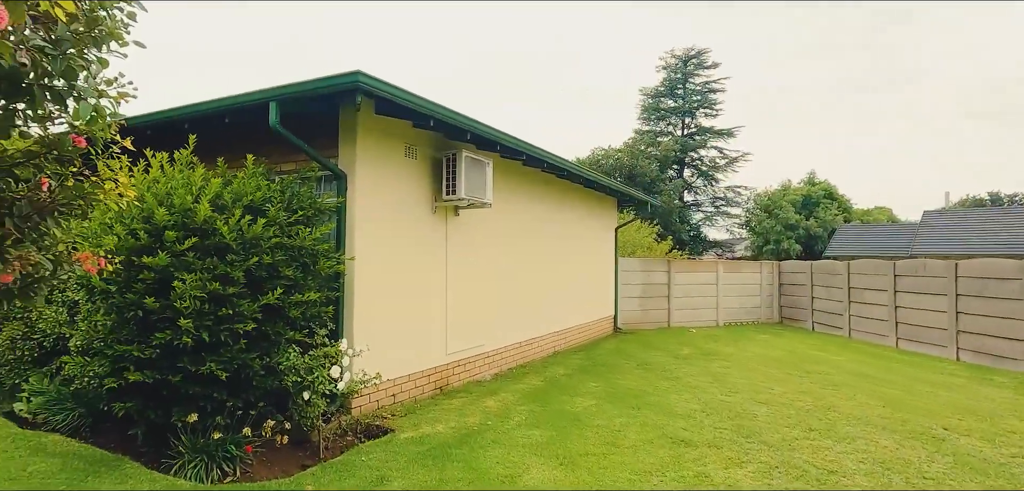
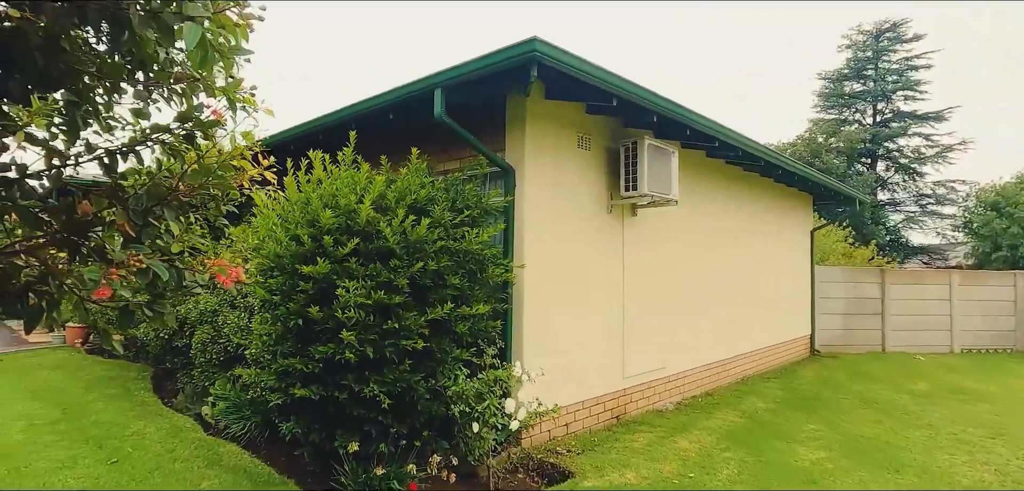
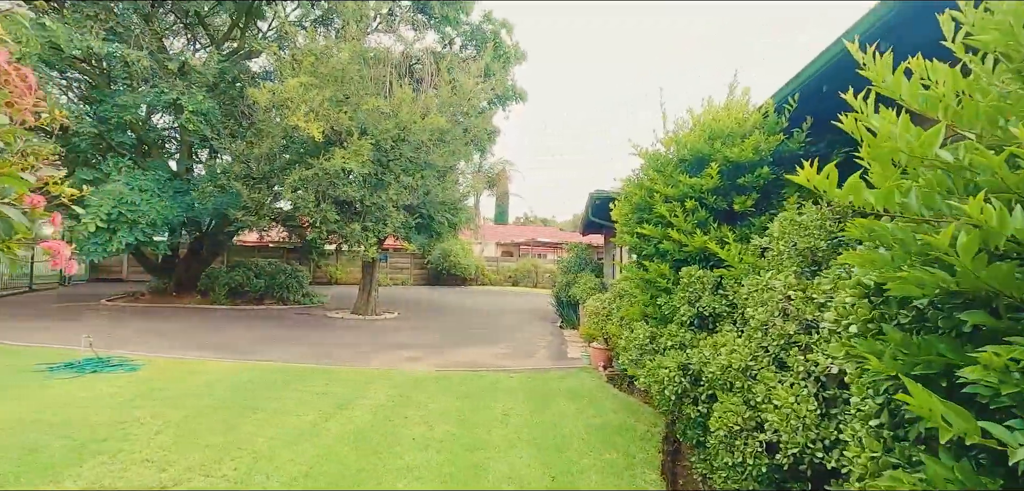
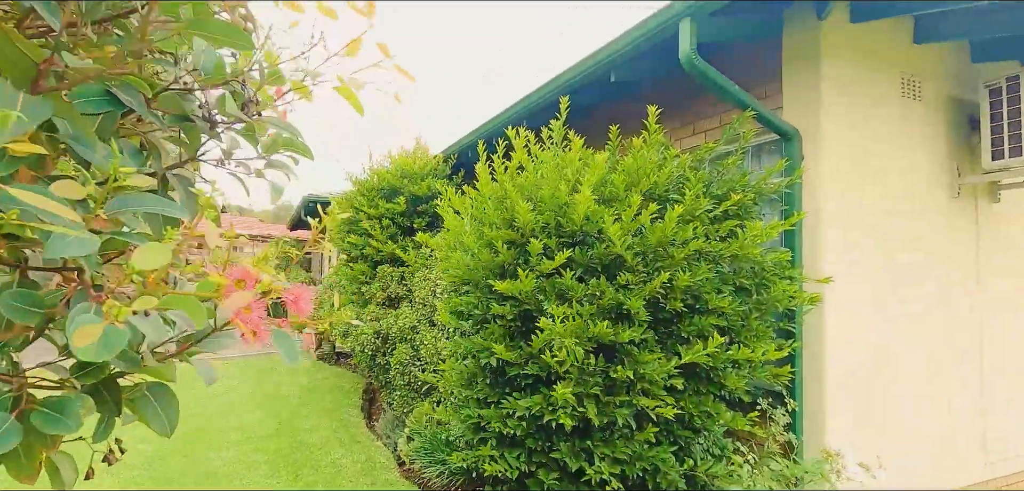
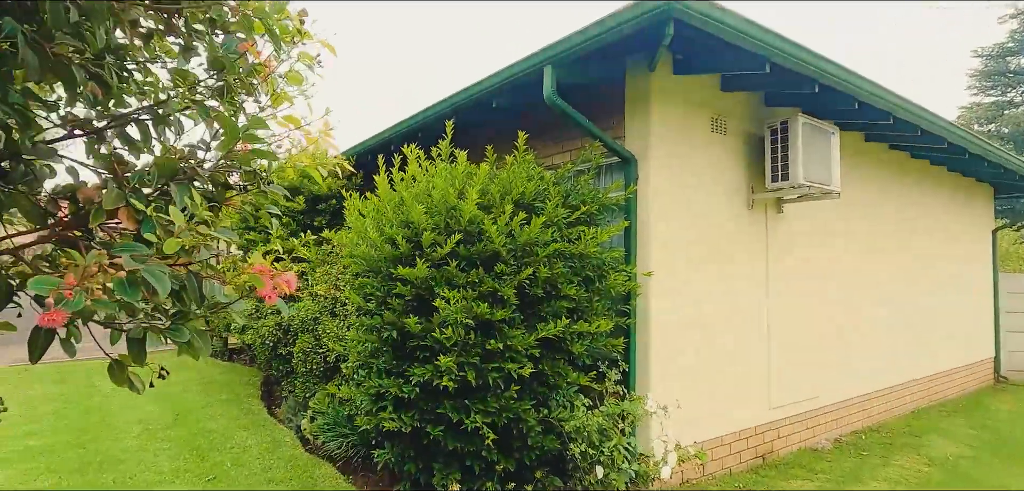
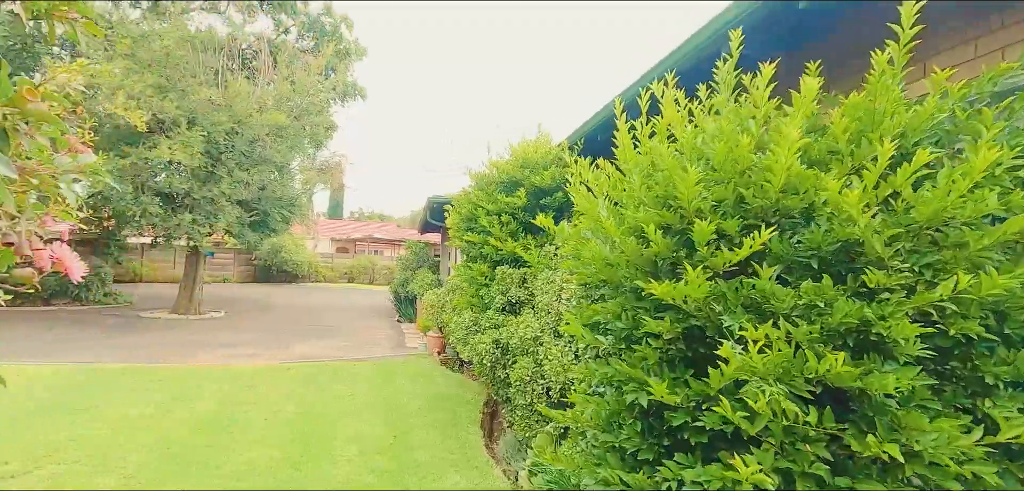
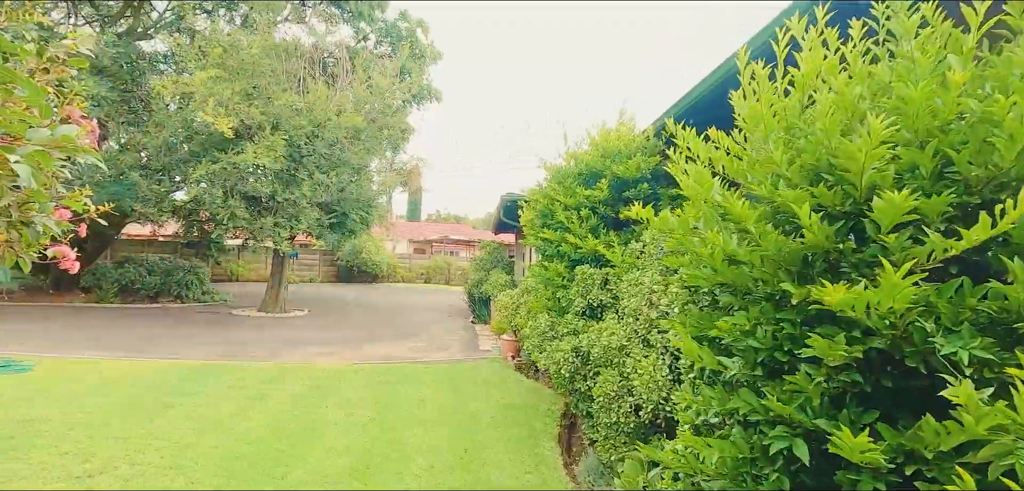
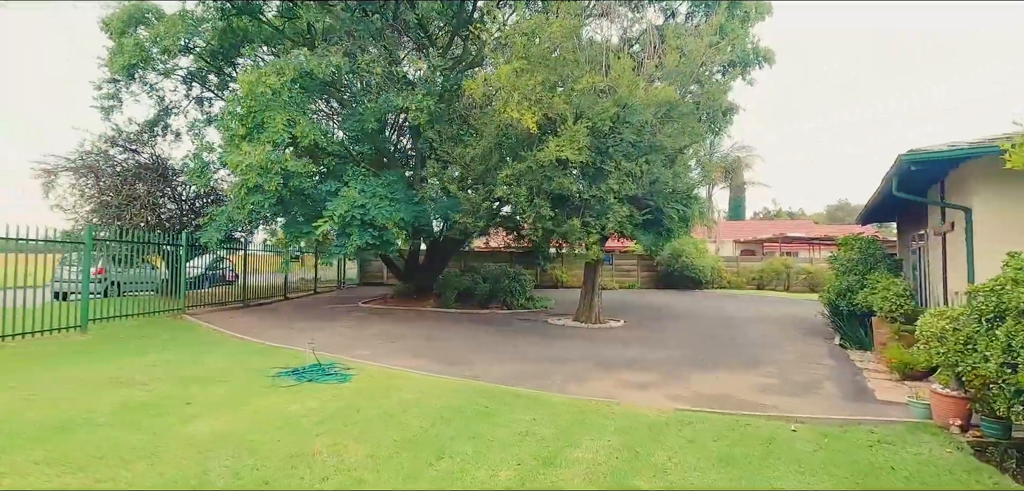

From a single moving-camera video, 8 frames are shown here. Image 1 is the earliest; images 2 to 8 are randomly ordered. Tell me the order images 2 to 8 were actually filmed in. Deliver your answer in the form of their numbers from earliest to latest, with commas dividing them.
2, 5, 4, 6, 7, 3, 8
